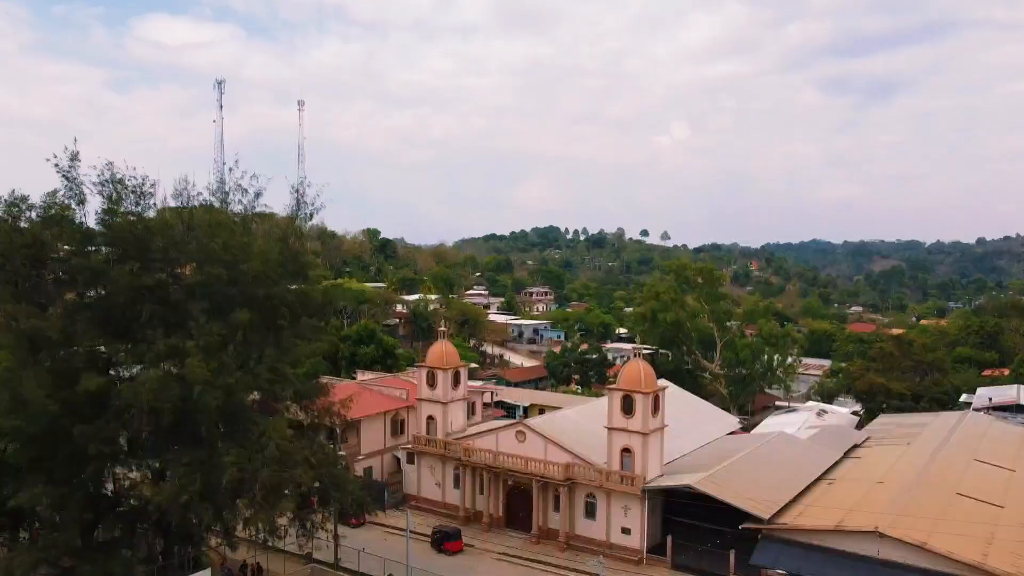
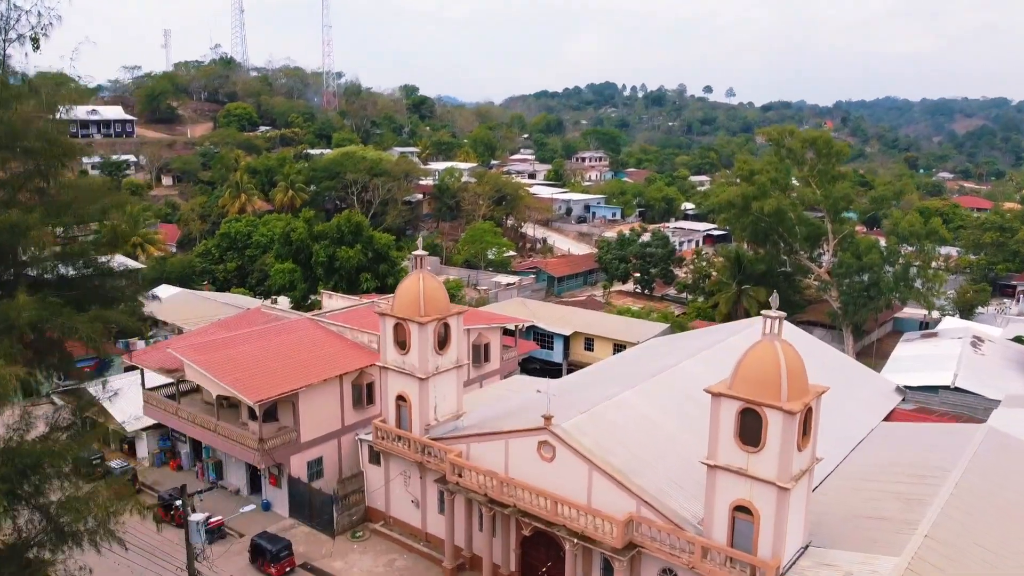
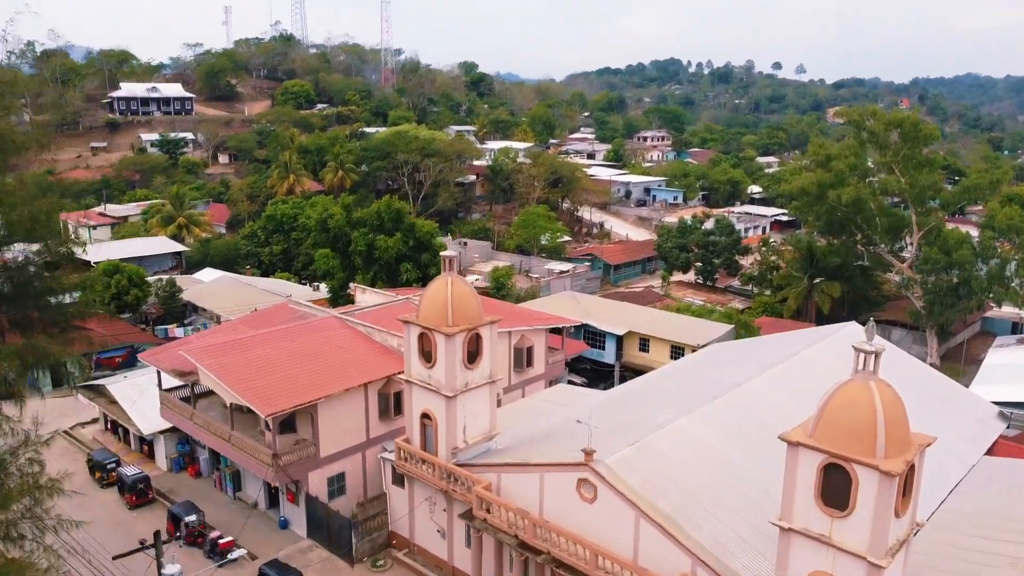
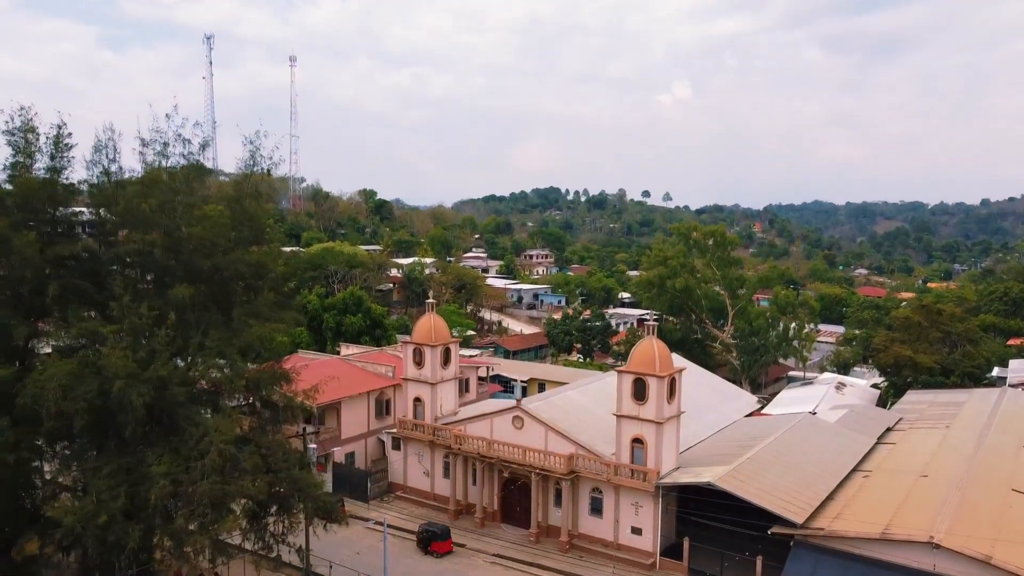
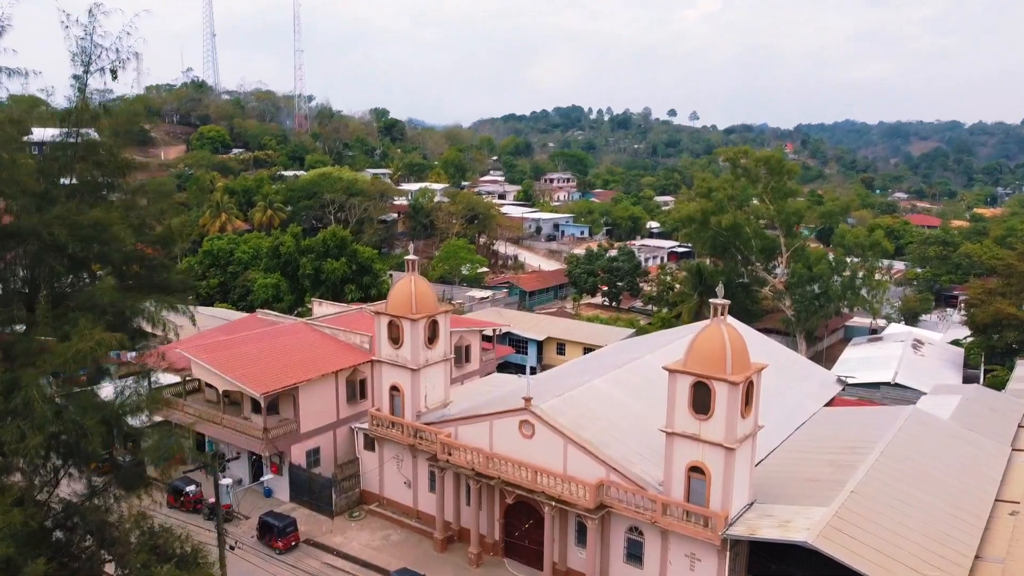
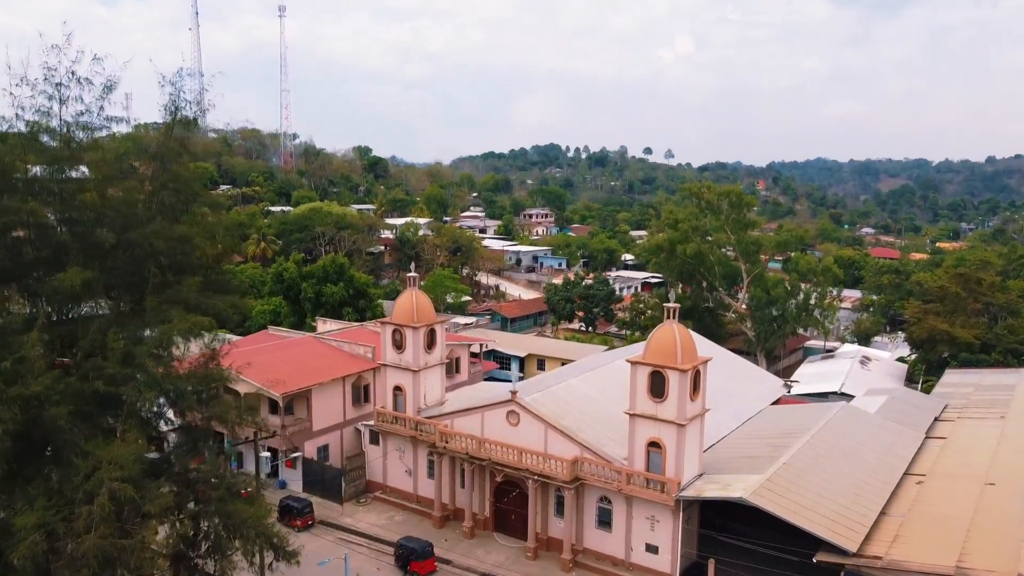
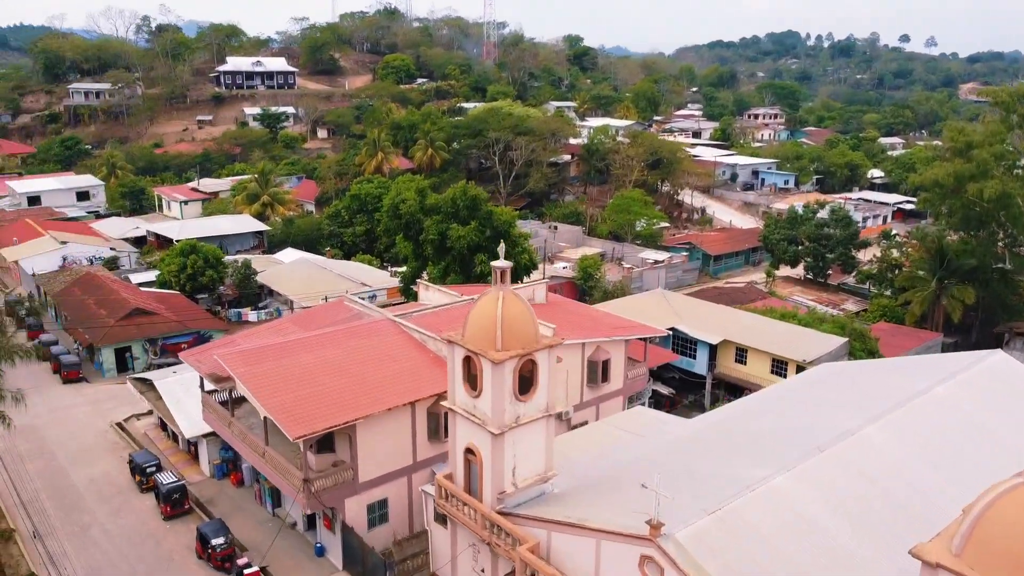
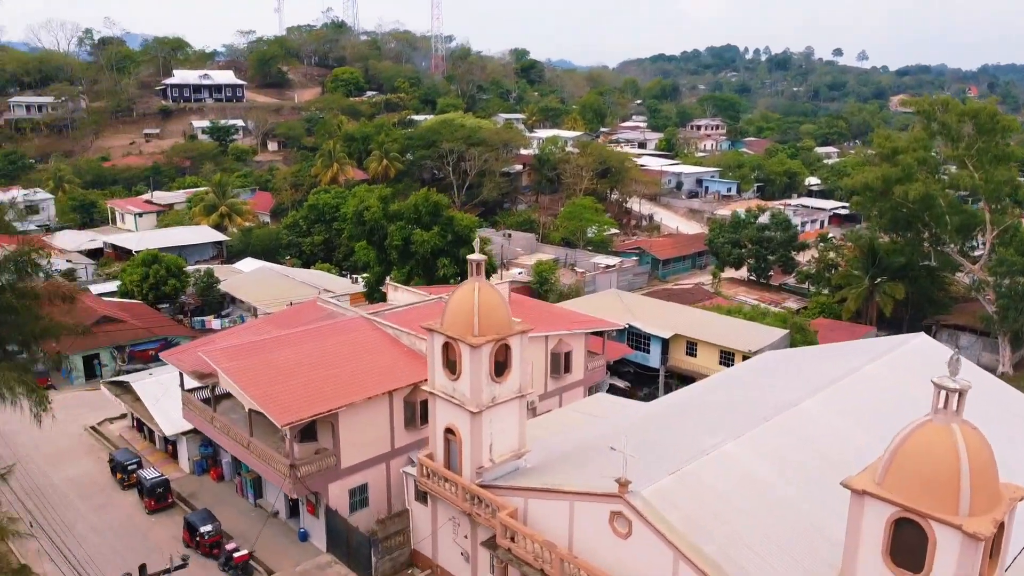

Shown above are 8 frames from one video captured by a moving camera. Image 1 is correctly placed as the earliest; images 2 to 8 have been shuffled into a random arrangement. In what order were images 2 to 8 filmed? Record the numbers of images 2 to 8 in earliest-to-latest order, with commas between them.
4, 6, 5, 2, 3, 8, 7
